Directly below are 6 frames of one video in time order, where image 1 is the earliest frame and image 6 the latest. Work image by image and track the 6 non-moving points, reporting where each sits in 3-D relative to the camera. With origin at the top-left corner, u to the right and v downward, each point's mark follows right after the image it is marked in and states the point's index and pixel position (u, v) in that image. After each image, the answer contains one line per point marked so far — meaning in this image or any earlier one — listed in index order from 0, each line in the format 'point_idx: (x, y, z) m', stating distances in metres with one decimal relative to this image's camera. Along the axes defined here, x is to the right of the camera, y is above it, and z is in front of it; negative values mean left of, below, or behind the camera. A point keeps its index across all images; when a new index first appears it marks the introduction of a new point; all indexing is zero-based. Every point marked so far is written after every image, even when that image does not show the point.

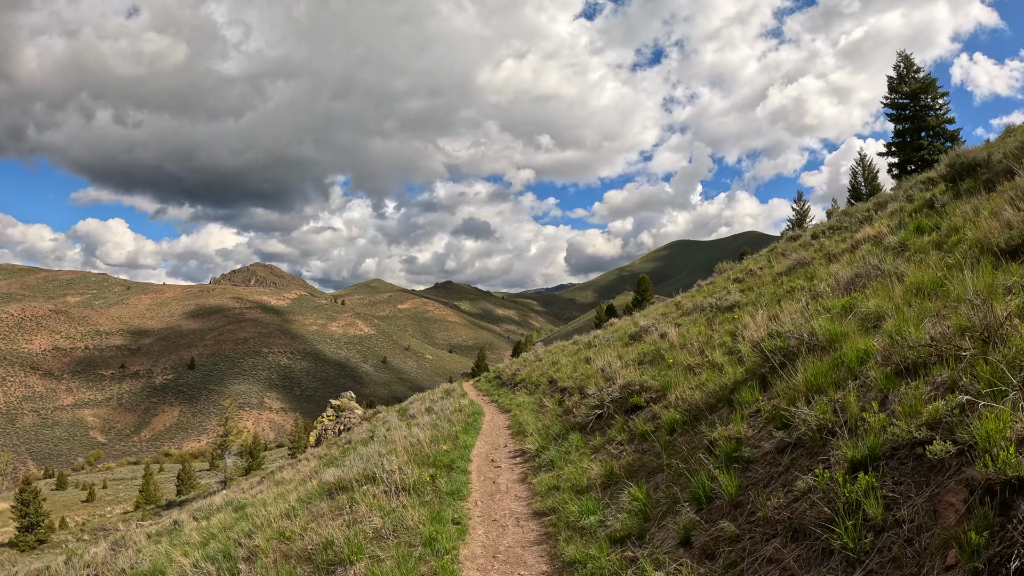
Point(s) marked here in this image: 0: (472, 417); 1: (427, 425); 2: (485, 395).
0: (-1.1, -3.9, +12.6) m
1: (-2.5, -3.9, +11.9) m
2: (-1.1, -5.0, +19.5) m
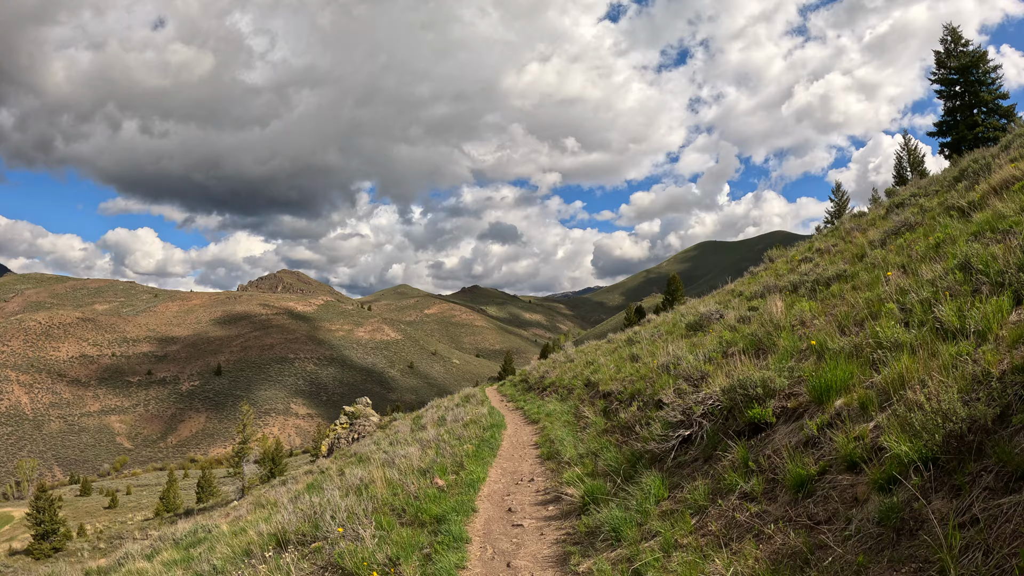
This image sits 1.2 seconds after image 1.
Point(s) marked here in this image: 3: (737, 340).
0: (-0.6, -3.8, +11.1) m
1: (-2.0, -3.9, +10.6) m
2: (-0.1, -4.9, +18.0) m
3: (+4.8, -1.1, +9.1) m
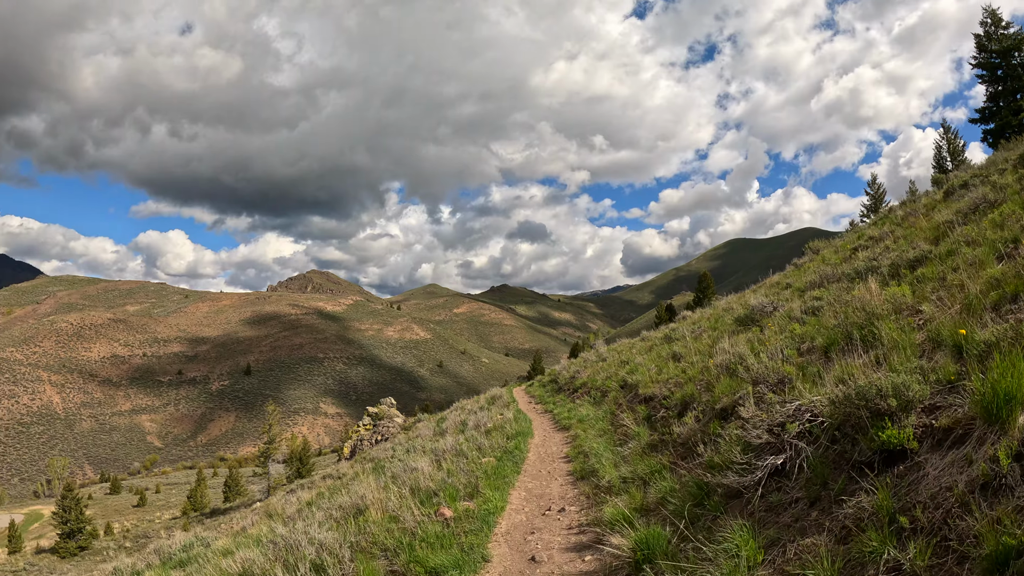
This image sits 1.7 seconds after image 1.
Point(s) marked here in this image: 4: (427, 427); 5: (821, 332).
0: (0.0, -3.5, +9.7) m
1: (-1.4, -3.6, +9.2) m
2: (+1.0, -4.6, +16.6) m
3: (+5.2, -0.8, +7.3) m
4: (-3.8, -6.2, +18.7) m
5: (+5.3, -0.7, +7.3) m
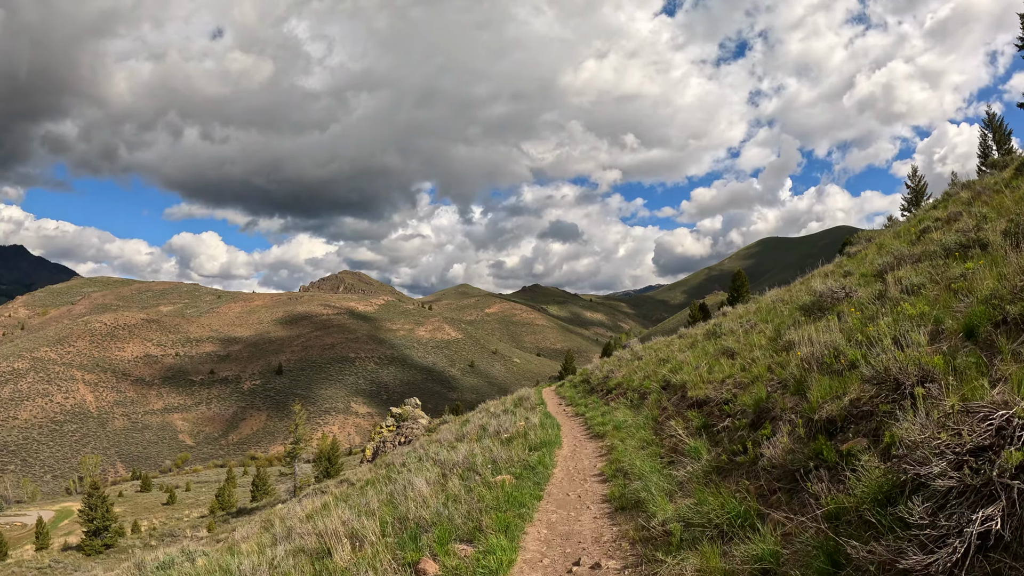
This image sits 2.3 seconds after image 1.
0: (+0.4, -3.2, +8.1) m
1: (-1.0, -3.3, +7.8) m
2: (+2.0, -4.3, +14.9) m
3: (+5.4, -0.3, +5.3) m
4: (-2.6, -5.9, +17.4) m
5: (+5.5, -0.3, +5.3) m
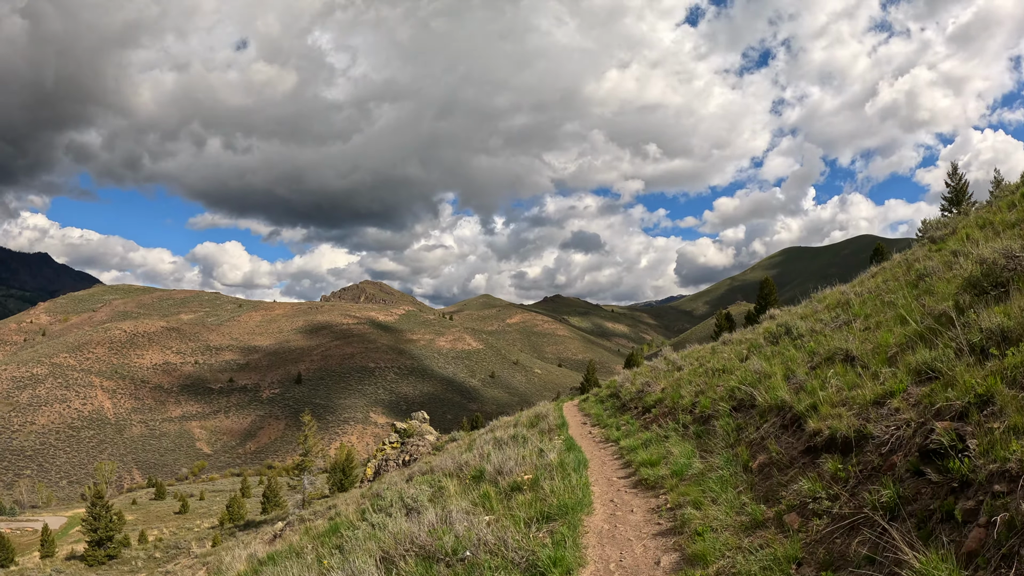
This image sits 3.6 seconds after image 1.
0: (+0.8, -3.1, +6.8) m
1: (-0.7, -3.2, +6.5) m
2: (+2.6, -4.4, +13.4) m
3: (+5.6, -0.2, +3.8) m
4: (-1.8, -6.1, +16.1) m
5: (+5.7, -0.2, +3.7) m
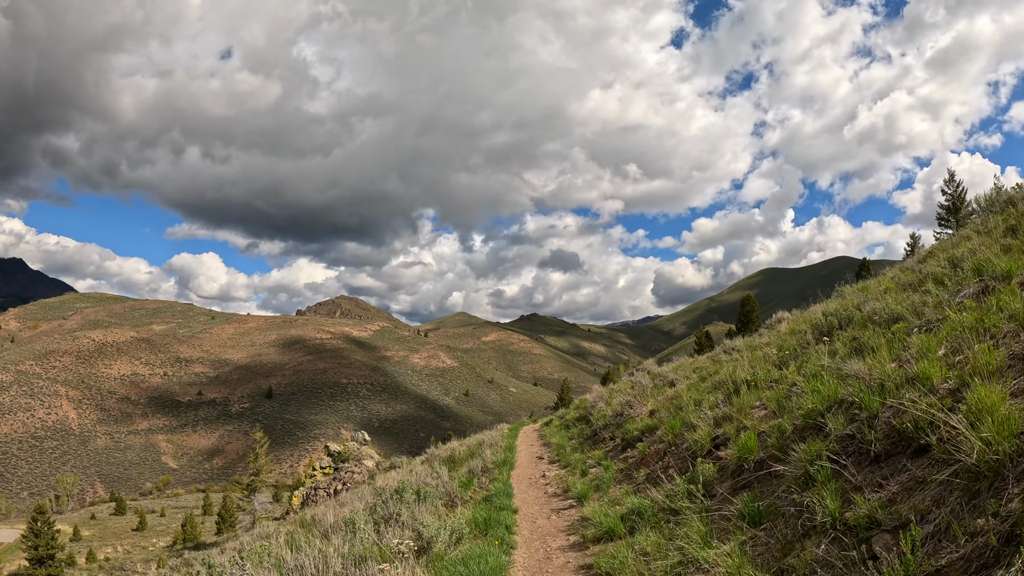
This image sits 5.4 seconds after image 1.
0: (+0.3, -3.5, +7.6) m
1: (-1.2, -3.5, +7.2) m
2: (+1.8, -5.0, +14.3) m
3: (+5.4, -0.5, +5.1) m
4: (-2.9, -6.8, +16.6) m
5: (+5.4, -0.5, +5.0) m
